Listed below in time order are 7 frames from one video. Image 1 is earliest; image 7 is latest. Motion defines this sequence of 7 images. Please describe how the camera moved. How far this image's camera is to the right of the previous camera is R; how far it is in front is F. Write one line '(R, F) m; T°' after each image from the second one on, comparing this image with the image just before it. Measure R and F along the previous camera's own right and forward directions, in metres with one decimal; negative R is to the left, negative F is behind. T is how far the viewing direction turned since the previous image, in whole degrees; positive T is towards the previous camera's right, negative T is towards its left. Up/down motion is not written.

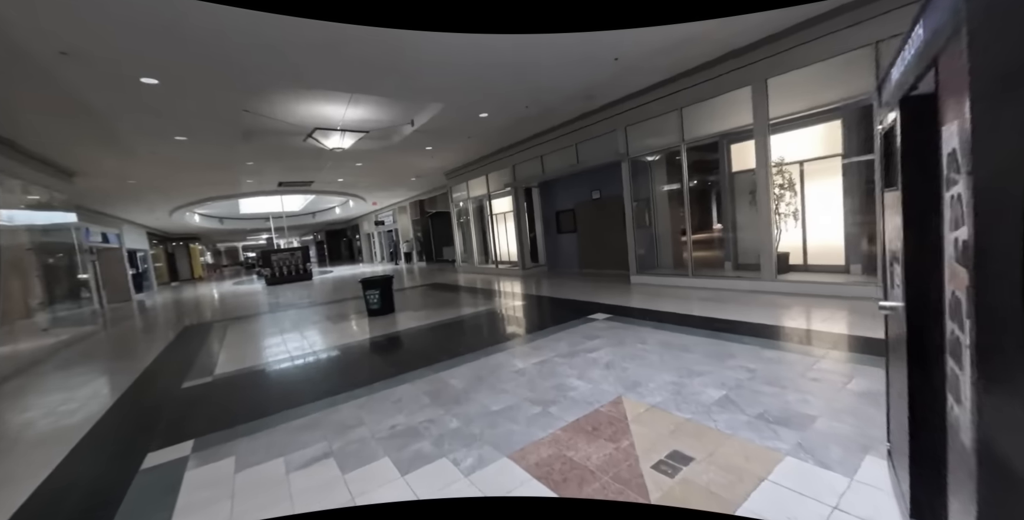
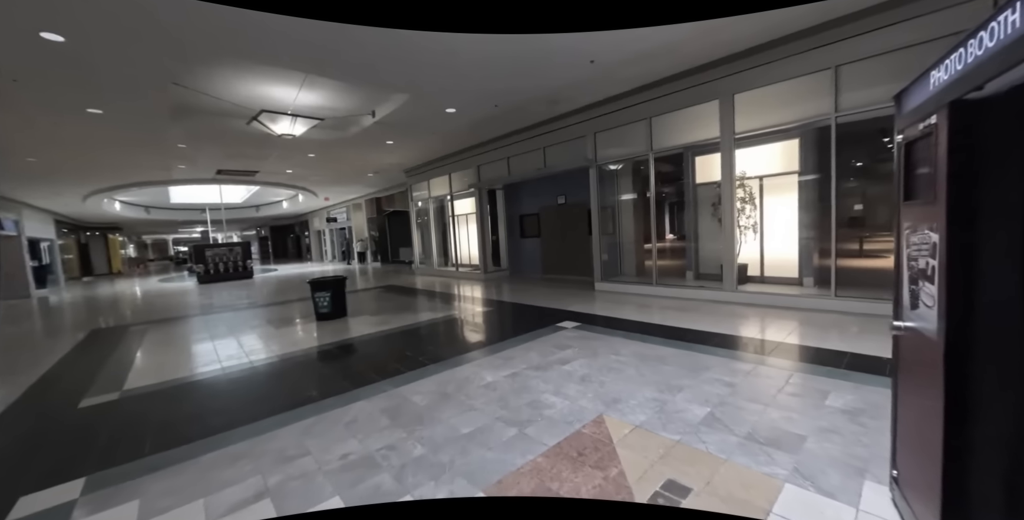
(-0.1, +0.3) m; +6°
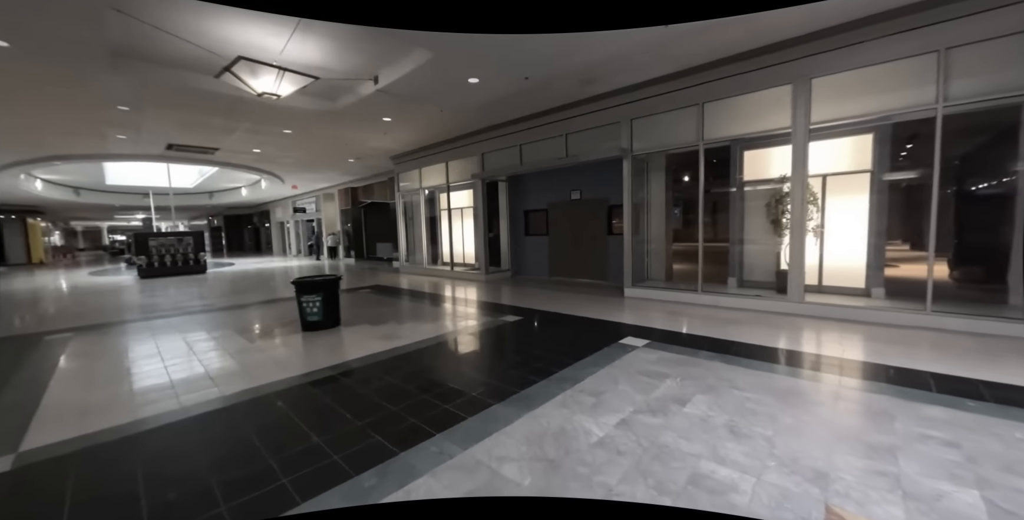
(-1.0, +1.1) m; +5°
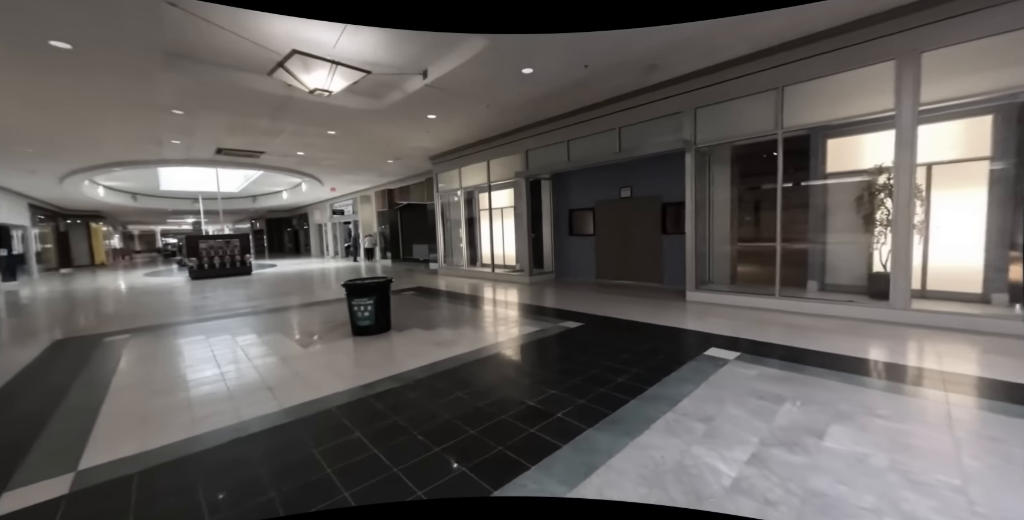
(-0.4, +0.3) m; -4°
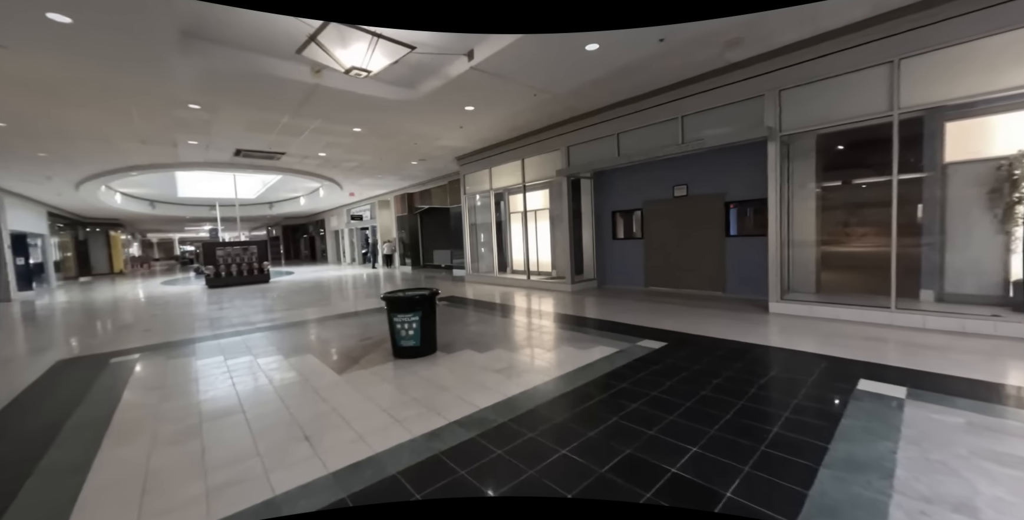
(-0.6, +0.7) m; -2°
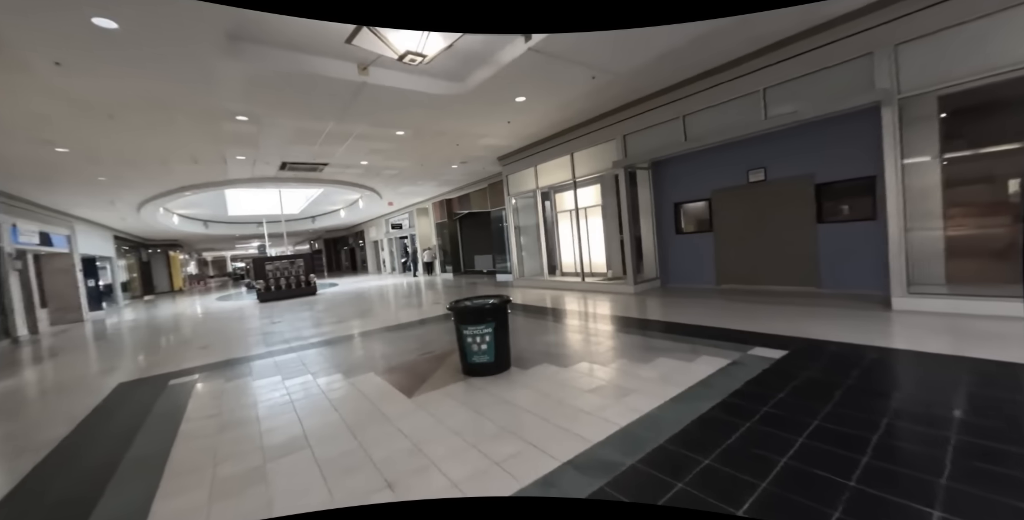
(-0.5, +0.5) m; -5°
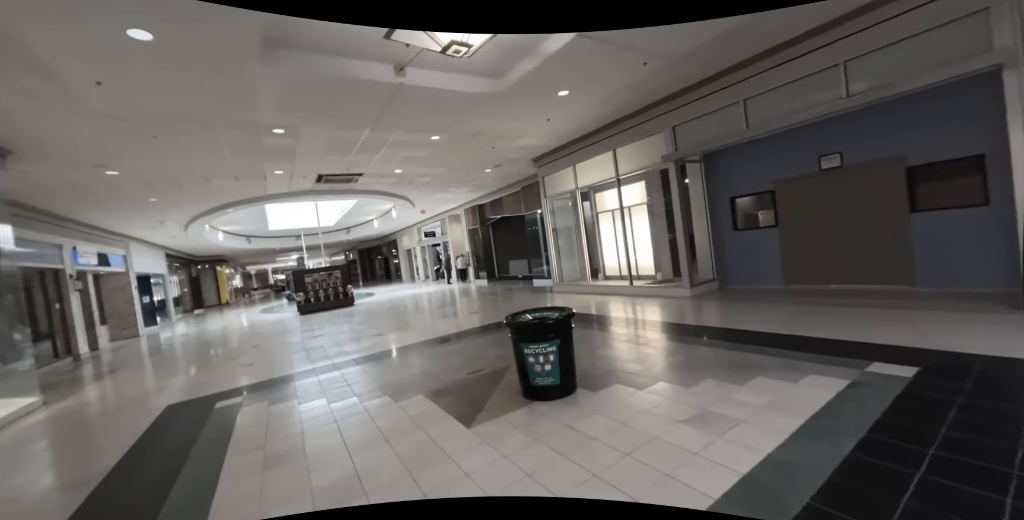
(-0.3, +0.4) m; -4°
